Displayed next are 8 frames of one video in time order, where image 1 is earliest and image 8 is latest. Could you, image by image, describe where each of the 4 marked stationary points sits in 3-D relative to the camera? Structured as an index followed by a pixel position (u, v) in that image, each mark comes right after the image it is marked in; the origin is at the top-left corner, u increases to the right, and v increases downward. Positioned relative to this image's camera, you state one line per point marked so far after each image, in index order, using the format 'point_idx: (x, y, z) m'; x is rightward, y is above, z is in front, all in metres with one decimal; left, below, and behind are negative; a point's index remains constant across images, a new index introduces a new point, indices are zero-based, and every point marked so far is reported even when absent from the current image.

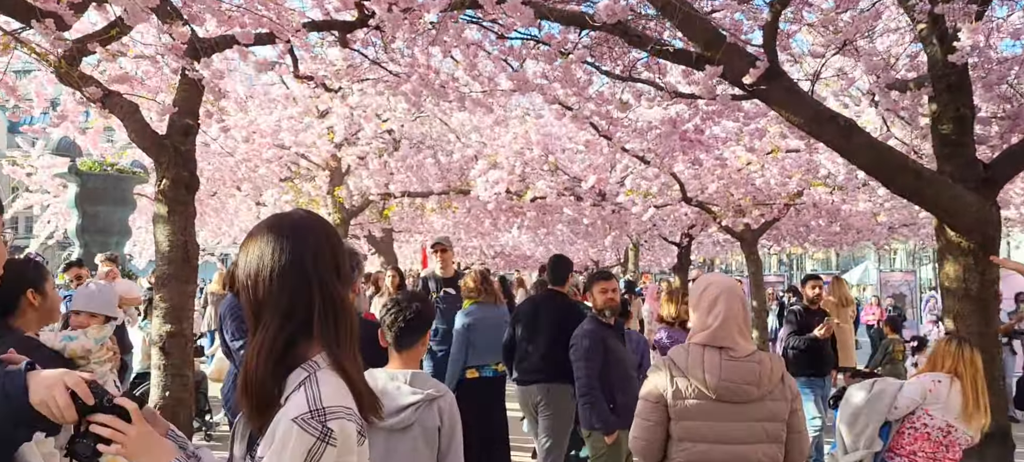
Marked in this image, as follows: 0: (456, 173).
0: (-0.9, +1.0, +14.1) m
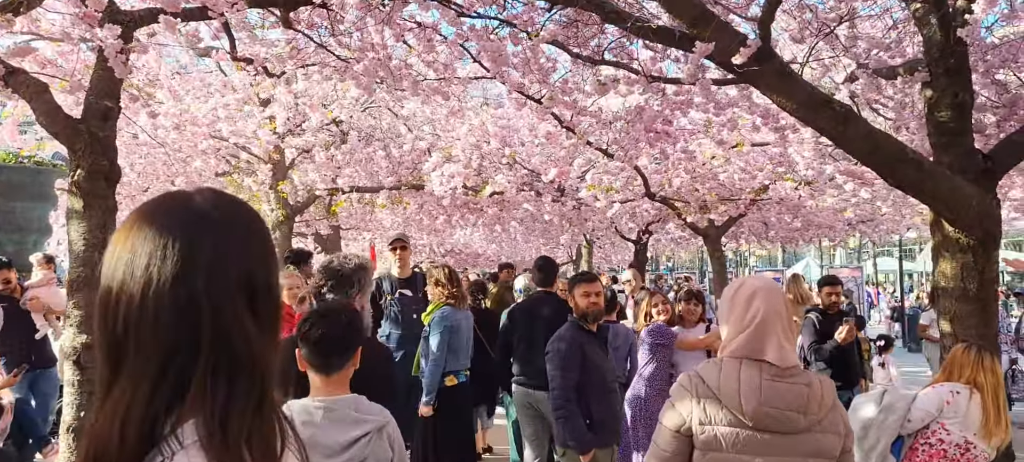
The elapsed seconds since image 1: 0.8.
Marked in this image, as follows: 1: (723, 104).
0: (-1.6, +1.0, +13.3) m
1: (+2.3, +1.4, +9.2) m
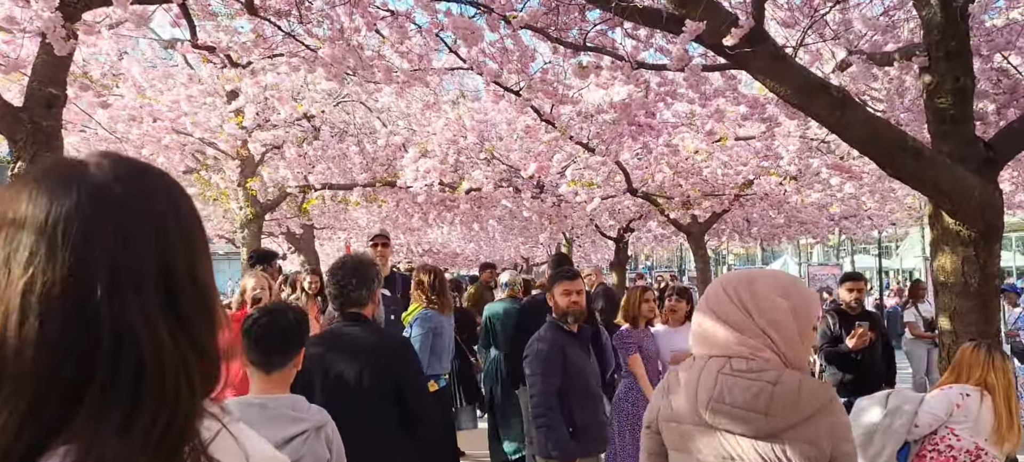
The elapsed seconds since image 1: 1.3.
0: (-2.0, +1.0, +12.9) m
1: (+2.0, +1.4, +8.9) m
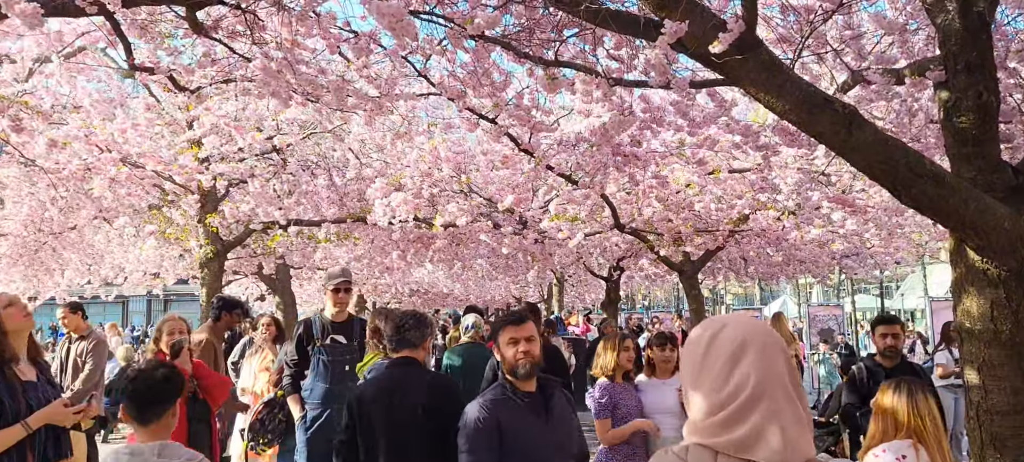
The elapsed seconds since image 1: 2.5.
0: (-2.2, +0.5, +12.1) m
1: (+1.8, +1.0, +8.1) m
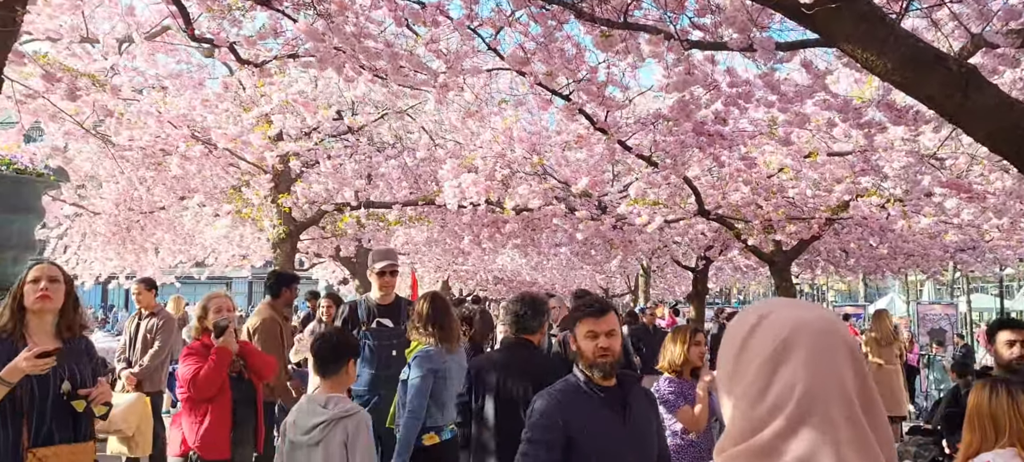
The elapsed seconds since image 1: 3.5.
0: (-1.2, +0.7, +11.8) m
1: (+2.4, +1.2, +7.3) m
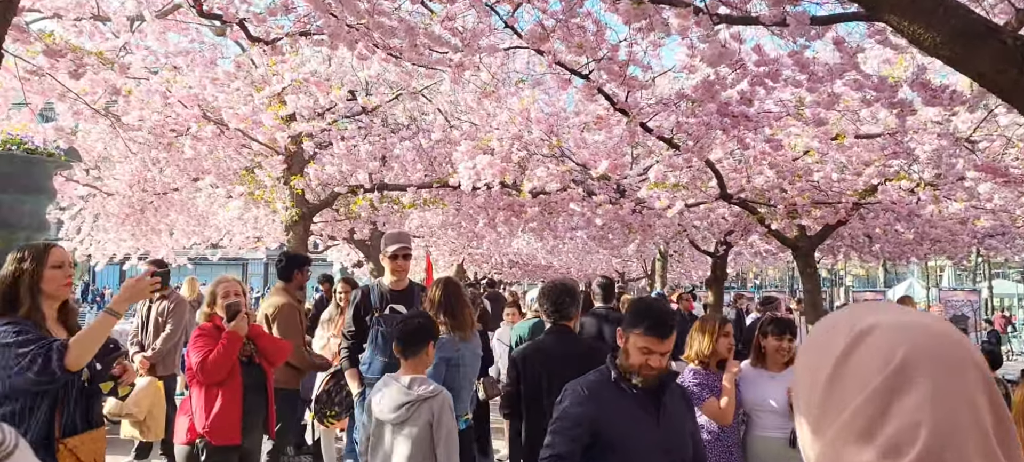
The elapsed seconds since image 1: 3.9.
0: (-0.9, +0.9, +11.5) m
1: (+2.5, +1.3, +7.0) m
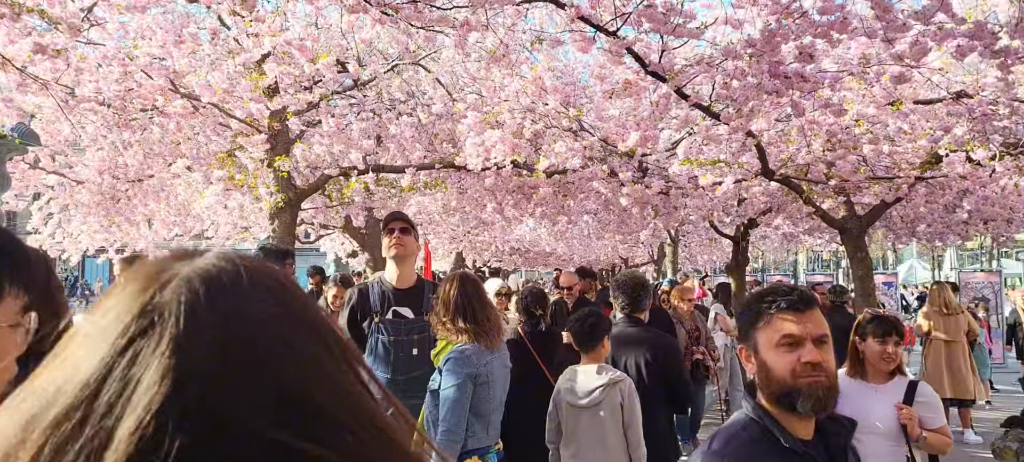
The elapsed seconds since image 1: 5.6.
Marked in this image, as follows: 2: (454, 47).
0: (-0.8, +1.1, +10.4) m
1: (+2.7, +1.4, +5.9) m
2: (-0.6, +1.9, +8.9) m
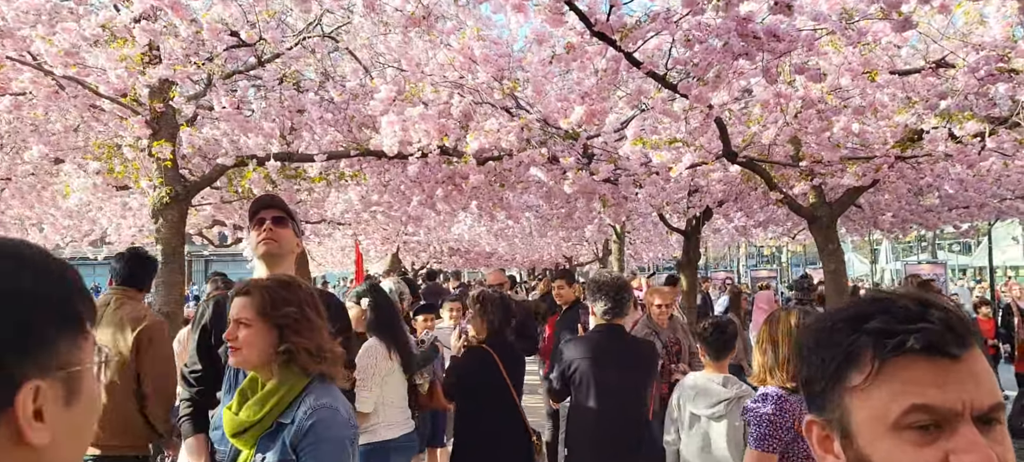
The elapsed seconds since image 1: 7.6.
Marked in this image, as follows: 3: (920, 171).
0: (-1.6, +1.1, +9.1) m
1: (+2.2, +1.5, +4.8) m
2: (-1.3, +1.9, +7.6) m
3: (+4.2, +0.6, +8.7) m
